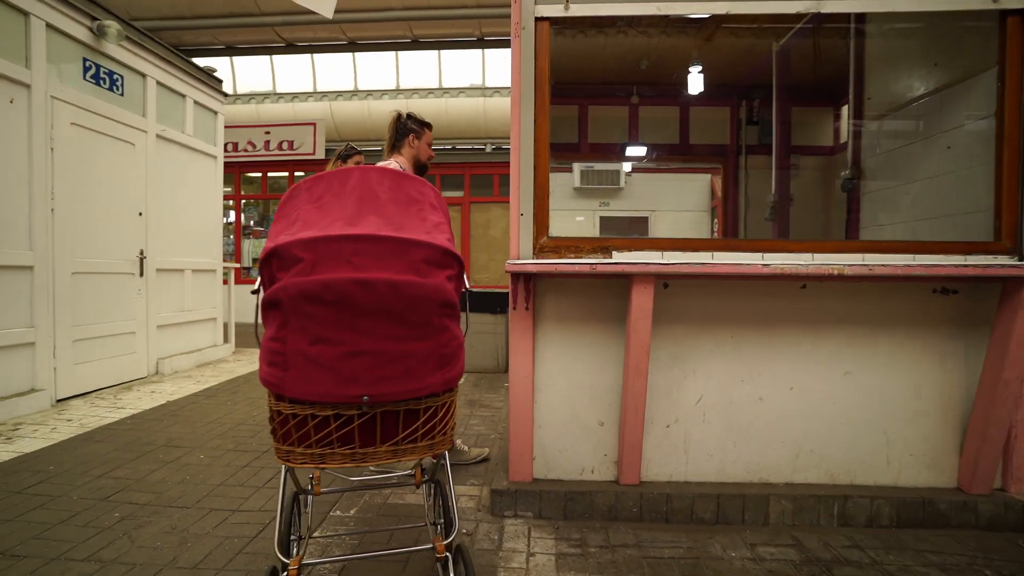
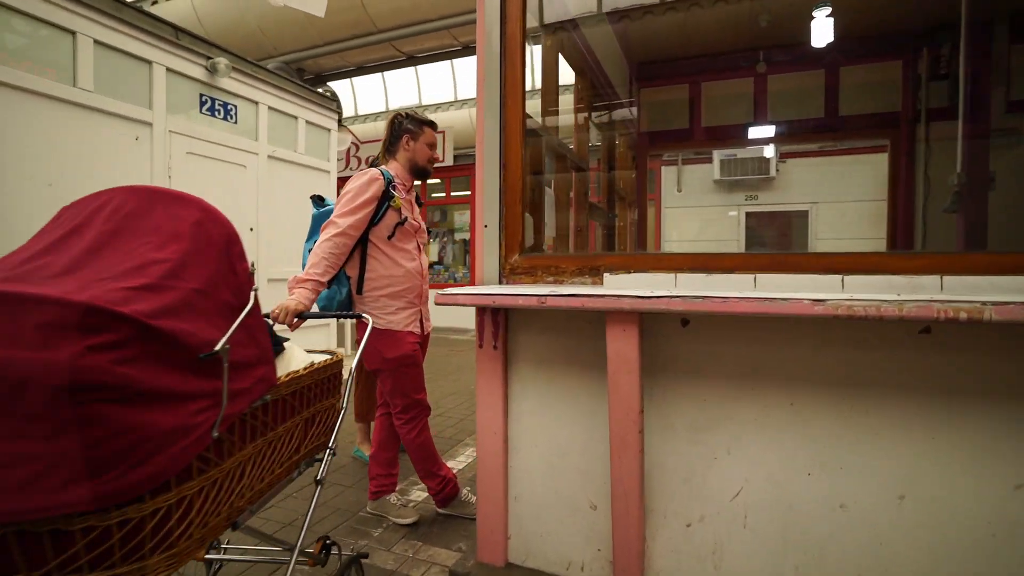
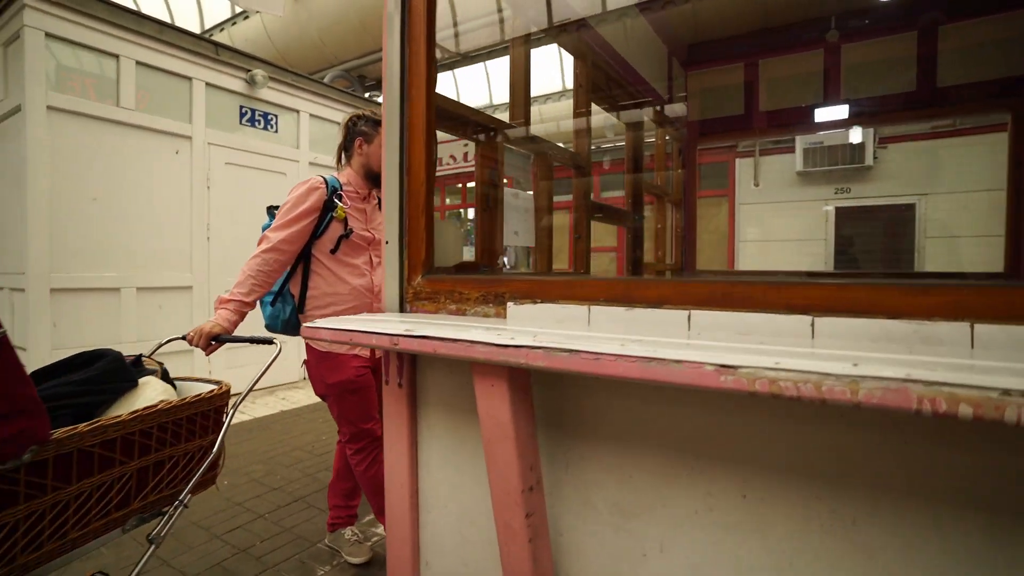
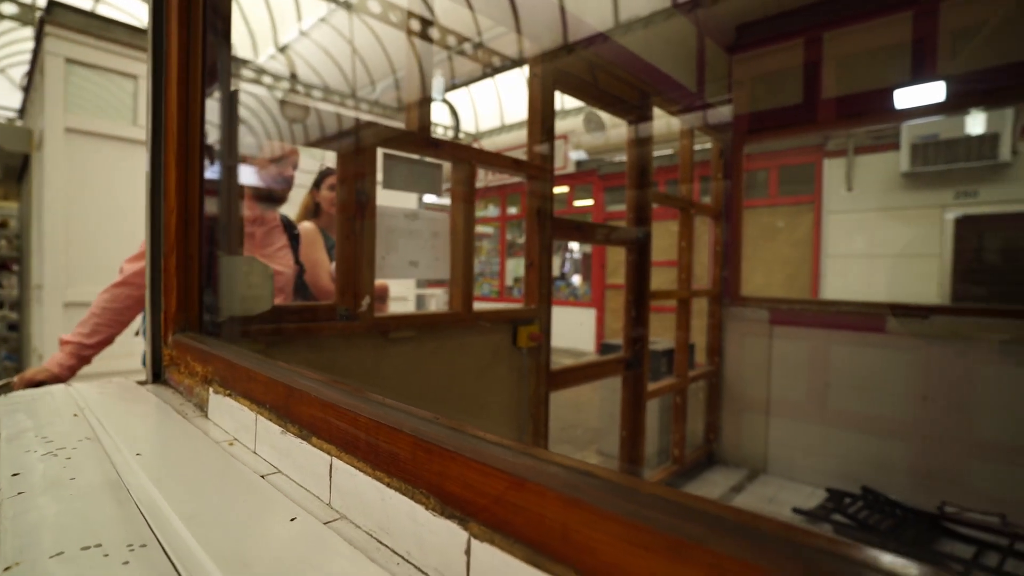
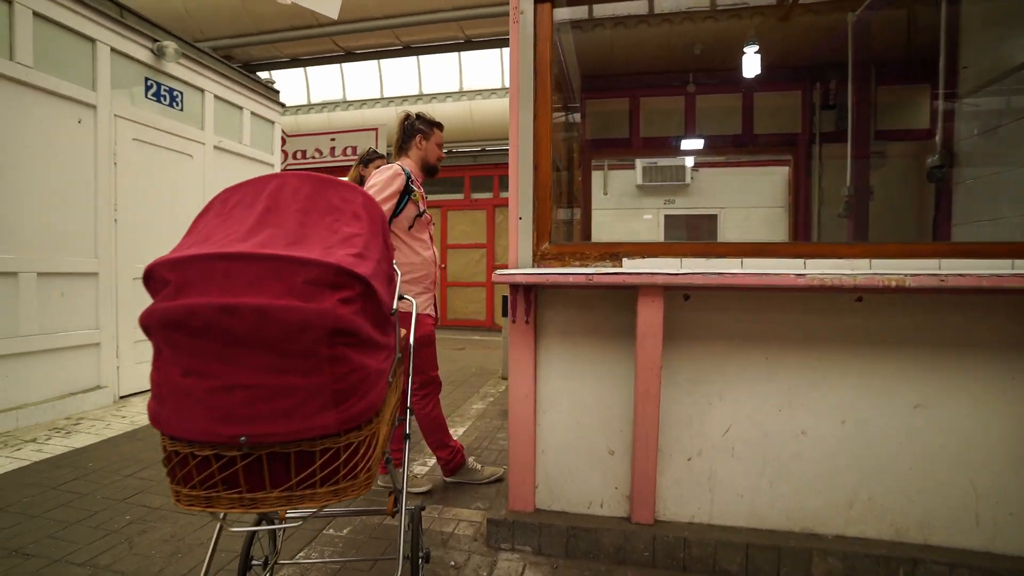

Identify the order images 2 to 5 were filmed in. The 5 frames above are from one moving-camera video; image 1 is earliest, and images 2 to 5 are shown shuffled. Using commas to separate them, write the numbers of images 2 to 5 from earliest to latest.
5, 2, 3, 4
